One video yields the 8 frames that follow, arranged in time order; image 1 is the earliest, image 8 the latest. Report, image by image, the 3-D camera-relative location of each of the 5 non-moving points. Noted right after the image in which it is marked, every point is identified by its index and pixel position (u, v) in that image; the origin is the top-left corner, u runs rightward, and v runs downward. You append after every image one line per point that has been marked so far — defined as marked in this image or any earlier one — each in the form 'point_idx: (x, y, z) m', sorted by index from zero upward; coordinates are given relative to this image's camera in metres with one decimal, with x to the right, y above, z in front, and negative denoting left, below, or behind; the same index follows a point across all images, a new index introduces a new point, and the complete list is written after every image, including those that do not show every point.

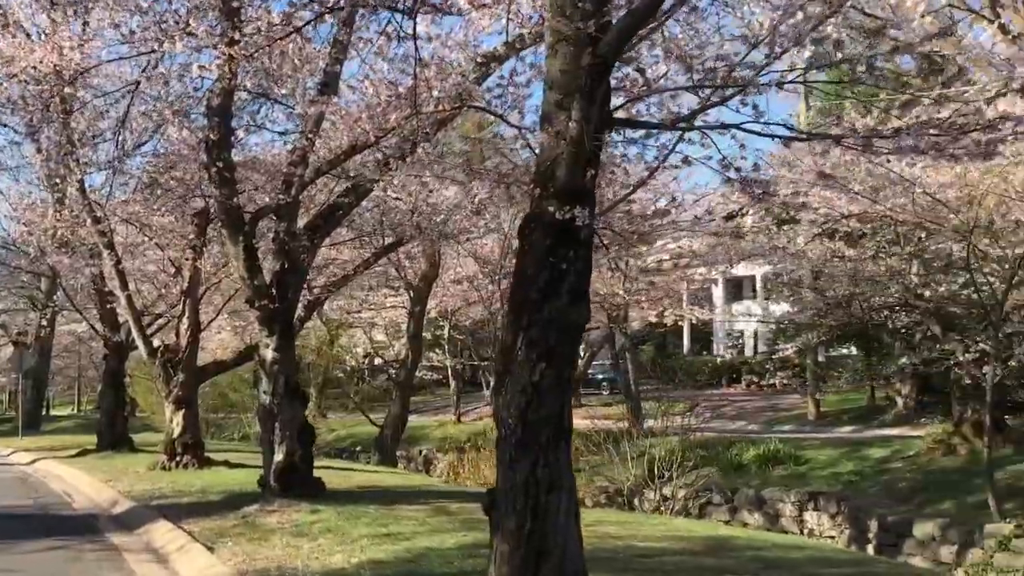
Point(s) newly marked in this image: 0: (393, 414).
0: (-2.4, -2.5, +18.7) m
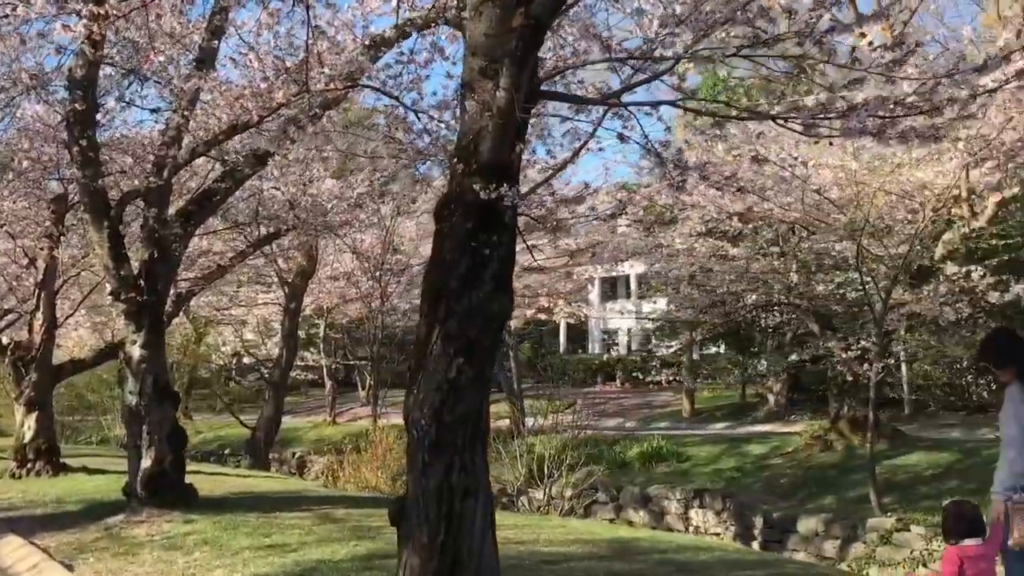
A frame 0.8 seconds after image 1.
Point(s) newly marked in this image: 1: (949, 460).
0: (-4.7, -2.4, +17.9) m
1: (+5.2, -2.1, +11.2) m
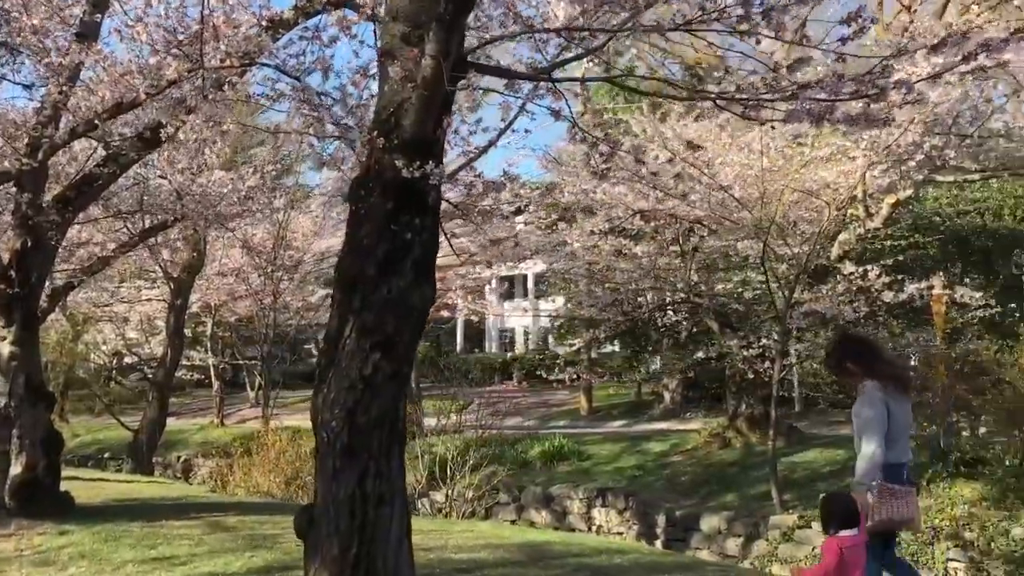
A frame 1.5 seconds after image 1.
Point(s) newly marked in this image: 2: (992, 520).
0: (-6.6, -2.3, +17.0) m
1: (+4.1, -2.1, +11.4) m
2: (+4.2, -2.0, +8.3) m
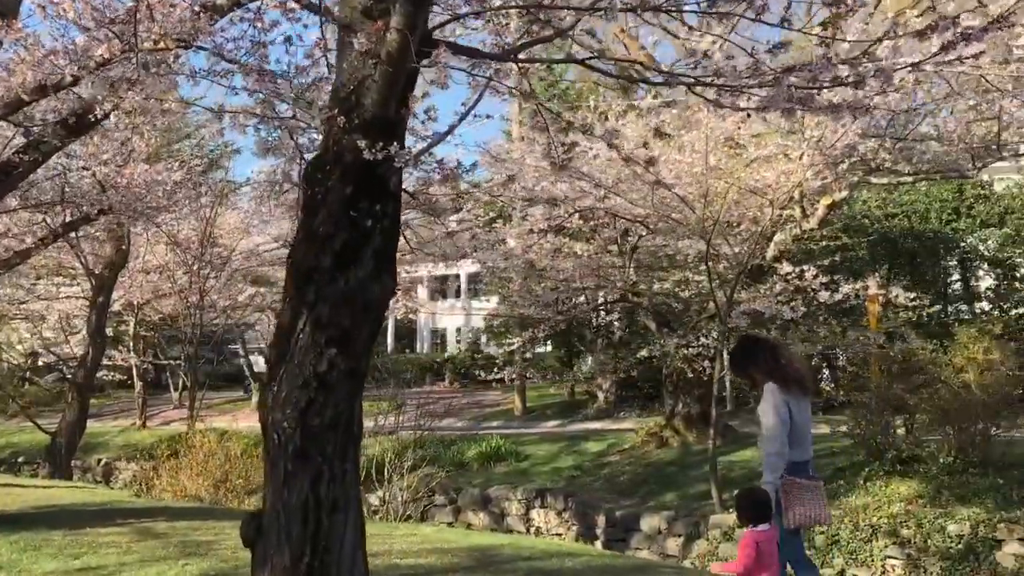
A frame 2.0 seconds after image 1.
0: (-7.7, -2.3, +16.2) m
1: (+3.3, -2.1, +11.6) m
2: (+3.7, -2.1, +8.4) m
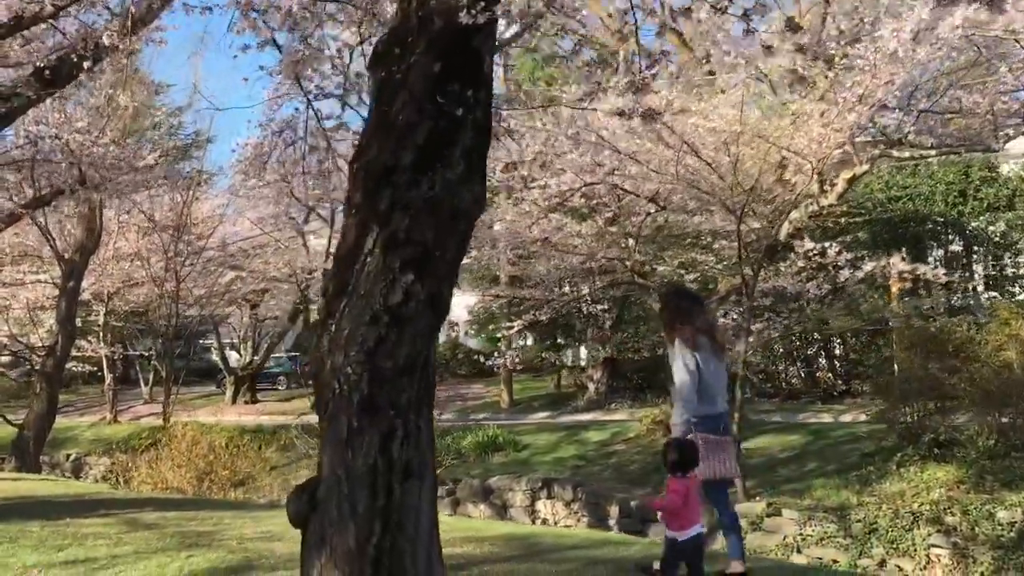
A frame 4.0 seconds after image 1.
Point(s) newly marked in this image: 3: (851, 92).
0: (-7.8, -2.0, +15.4) m
1: (+3.4, -1.8, +11.0) m
2: (+3.9, -1.8, +7.9) m
3: (+3.3, +1.9, +8.9) m
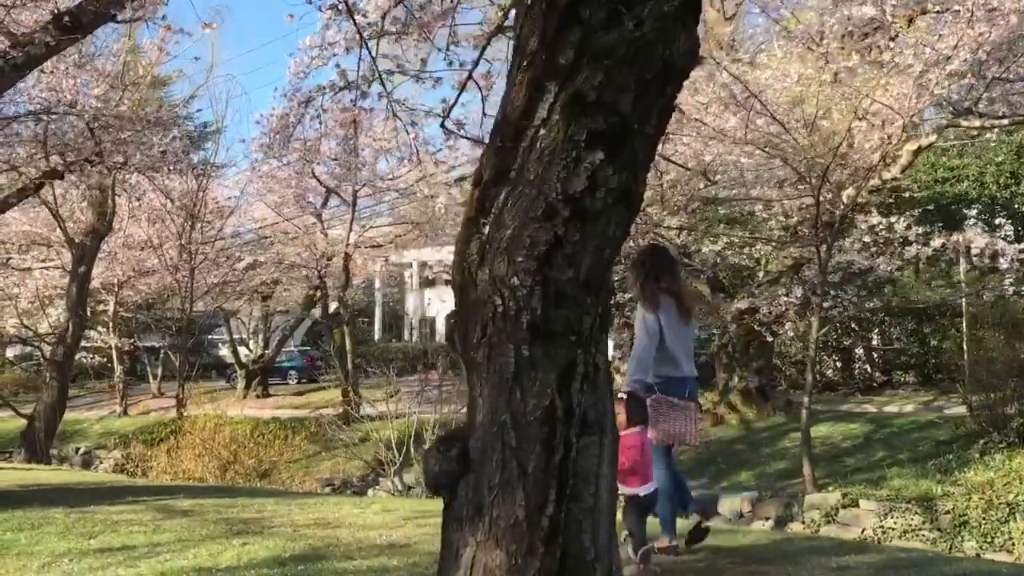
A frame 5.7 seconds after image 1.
0: (-7.3, -1.8, +14.7) m
1: (+3.8, -1.6, +10.3) m
2: (+4.4, -1.6, +7.2) m
3: (+3.8, +2.1, +8.2) m
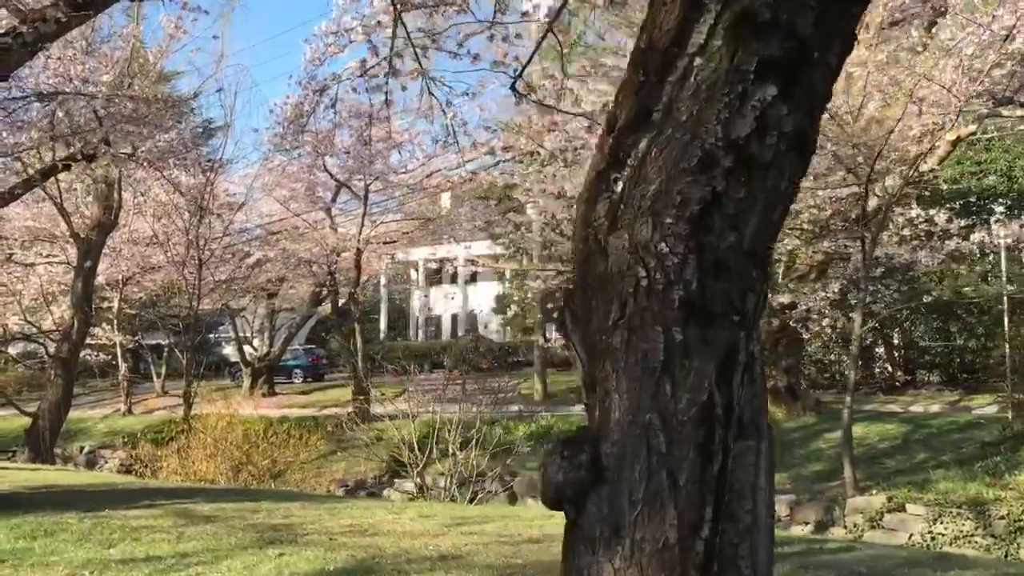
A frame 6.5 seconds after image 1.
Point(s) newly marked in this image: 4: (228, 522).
0: (-7.0, -1.7, +14.4) m
1: (+4.1, -1.5, +10.0) m
2: (+4.6, -1.5, +6.9) m
3: (+4.0, +2.2, +7.9) m
4: (-1.4, -1.2, +4.8) m
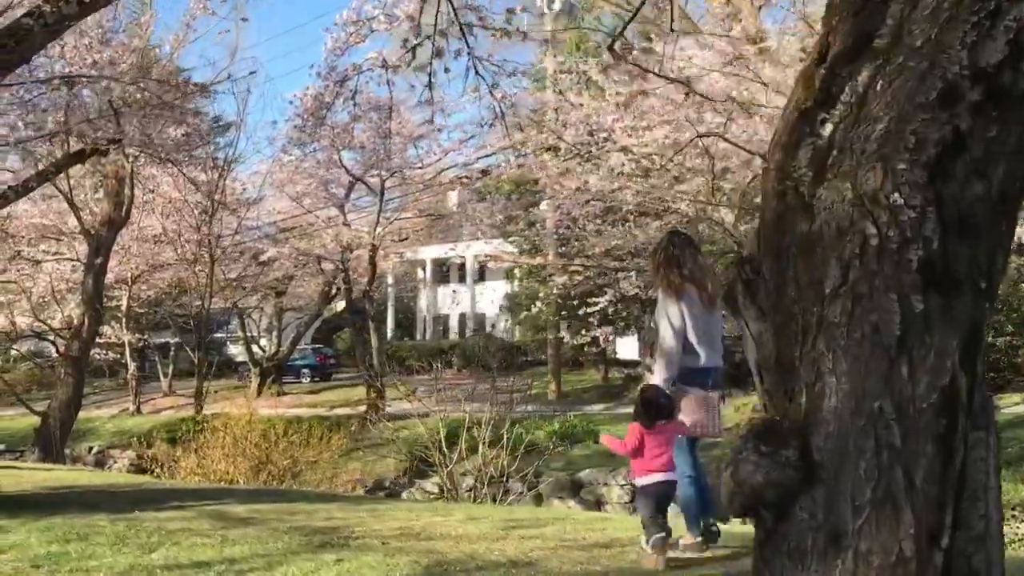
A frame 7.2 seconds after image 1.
0: (-6.7, -1.6, +14.1) m
1: (+4.4, -1.5, +9.7) m
2: (+4.9, -1.5, +6.6) m
3: (+4.3, +2.2, +7.6) m
4: (-1.2, -1.1, +4.5) m
